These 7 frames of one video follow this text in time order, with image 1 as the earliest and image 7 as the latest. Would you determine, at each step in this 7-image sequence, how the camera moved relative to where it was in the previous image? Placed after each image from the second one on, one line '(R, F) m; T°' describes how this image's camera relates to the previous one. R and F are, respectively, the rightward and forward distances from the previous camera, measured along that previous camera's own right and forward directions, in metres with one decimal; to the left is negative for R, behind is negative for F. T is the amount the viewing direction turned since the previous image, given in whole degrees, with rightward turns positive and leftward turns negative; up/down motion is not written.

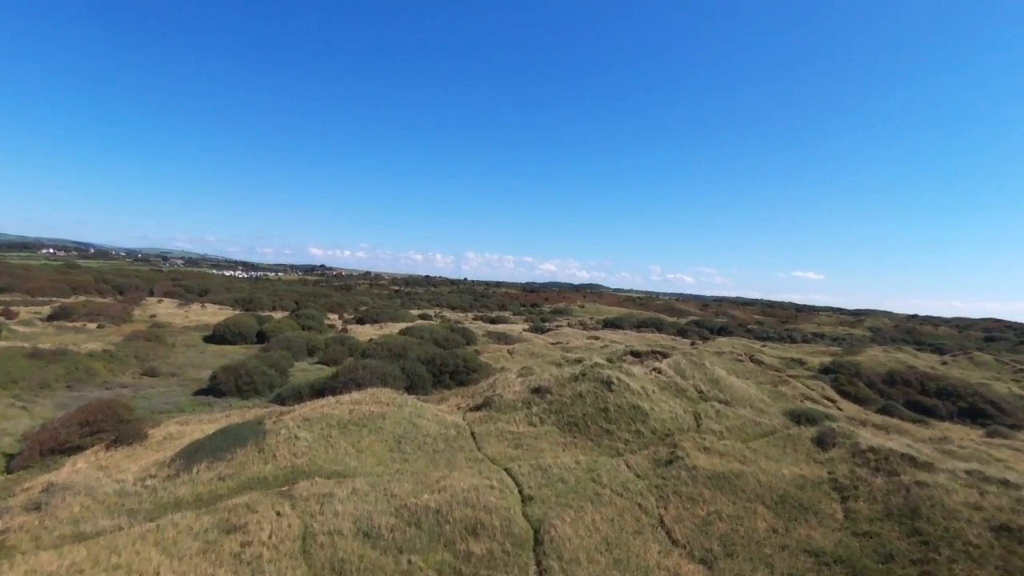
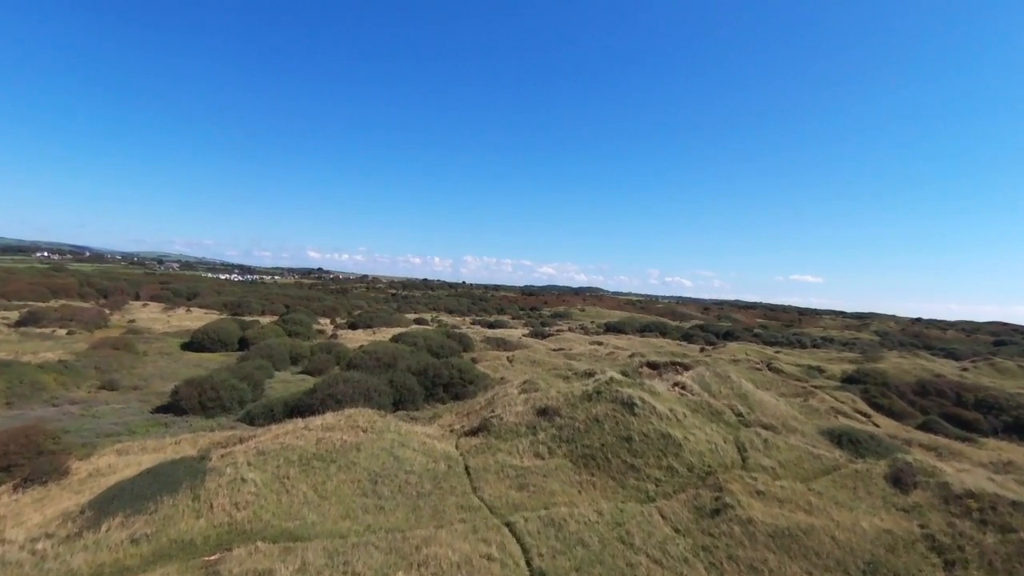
(-0.1, +2.9) m; 0°
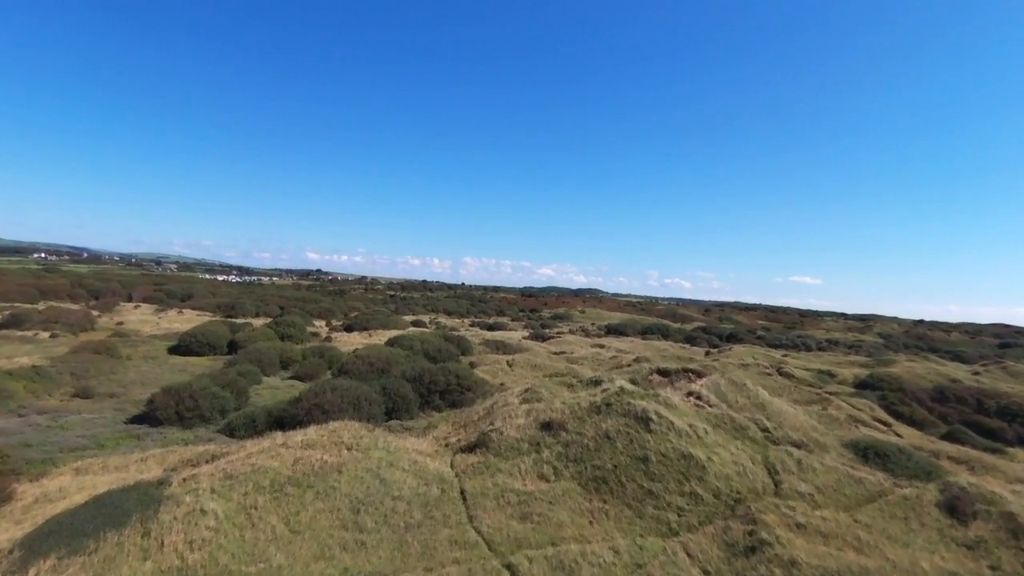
(0.0, +1.5) m; 0°
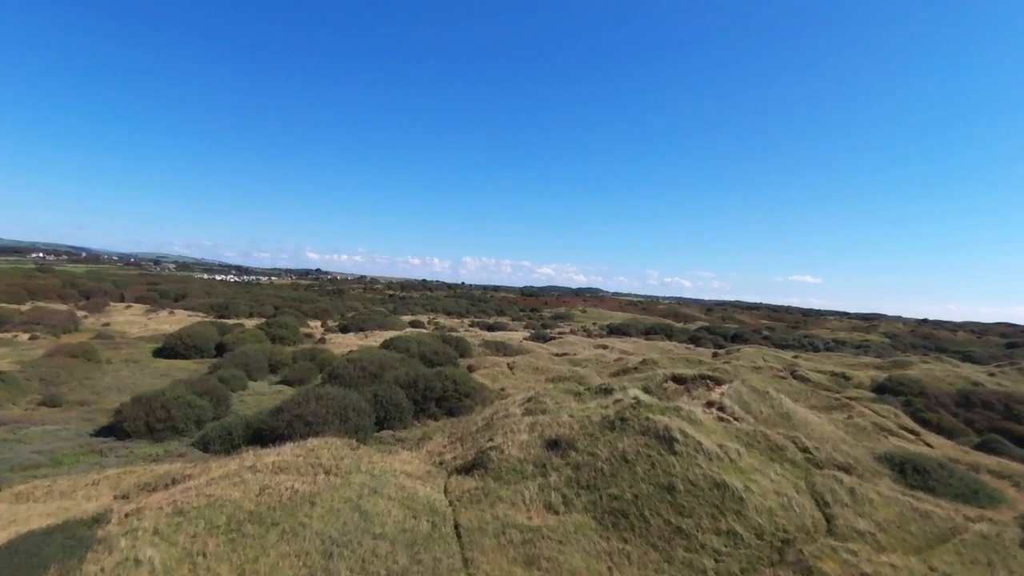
(0.0, +1.8) m; 0°
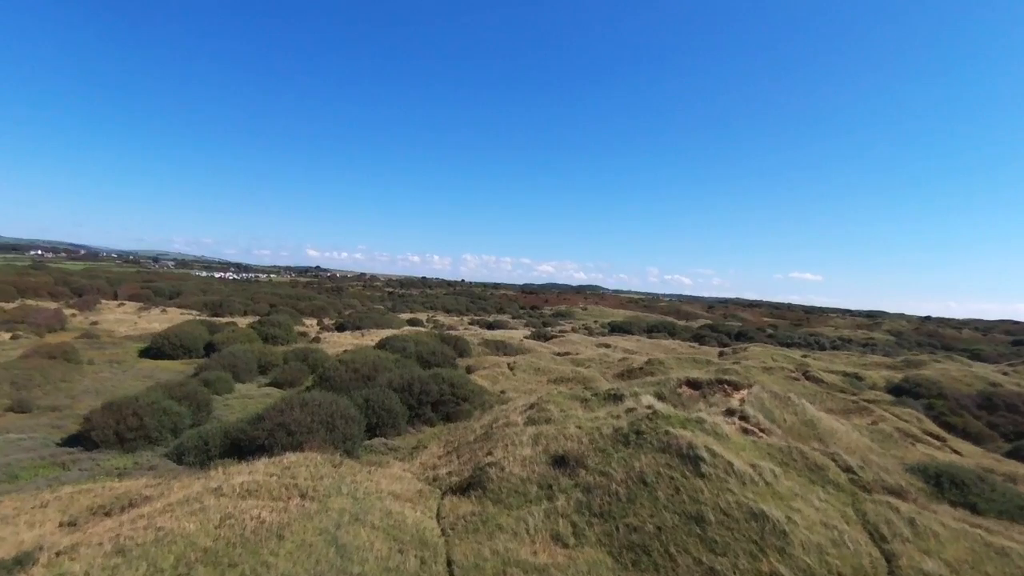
(0.0, +1.5) m; 0°
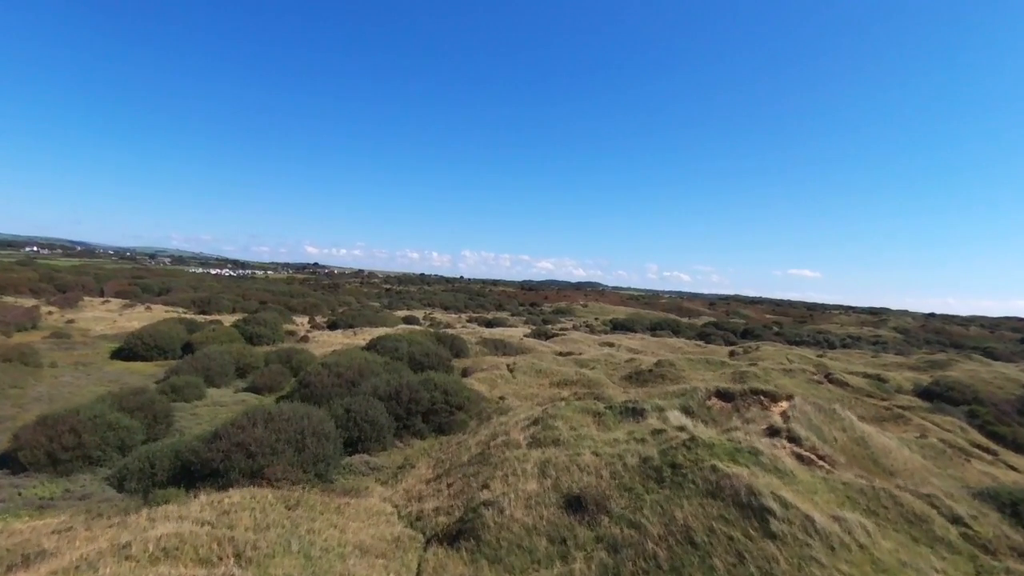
(0.0, +2.5) m; 0°
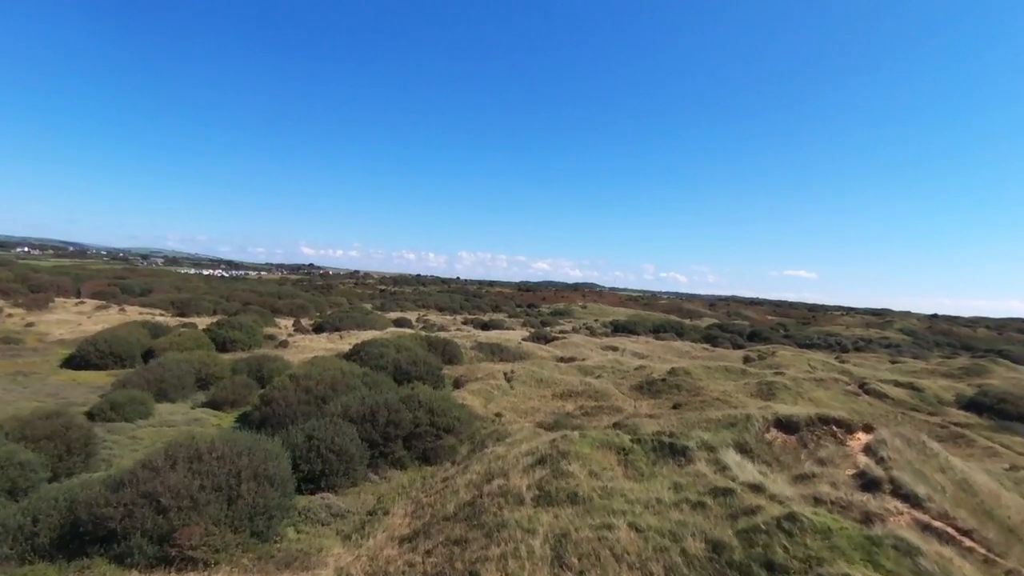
(-0.1, +3.5) m; 0°
